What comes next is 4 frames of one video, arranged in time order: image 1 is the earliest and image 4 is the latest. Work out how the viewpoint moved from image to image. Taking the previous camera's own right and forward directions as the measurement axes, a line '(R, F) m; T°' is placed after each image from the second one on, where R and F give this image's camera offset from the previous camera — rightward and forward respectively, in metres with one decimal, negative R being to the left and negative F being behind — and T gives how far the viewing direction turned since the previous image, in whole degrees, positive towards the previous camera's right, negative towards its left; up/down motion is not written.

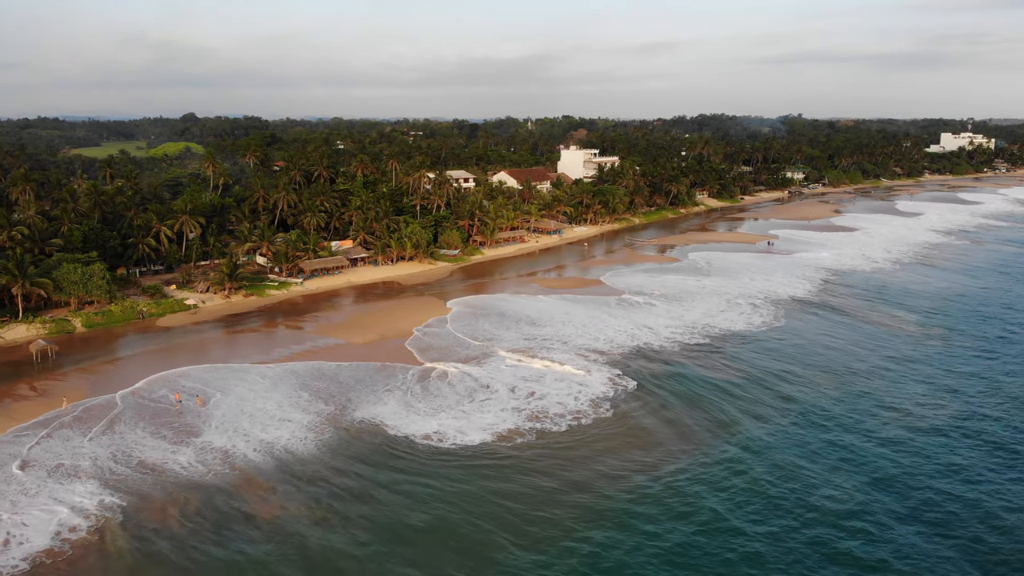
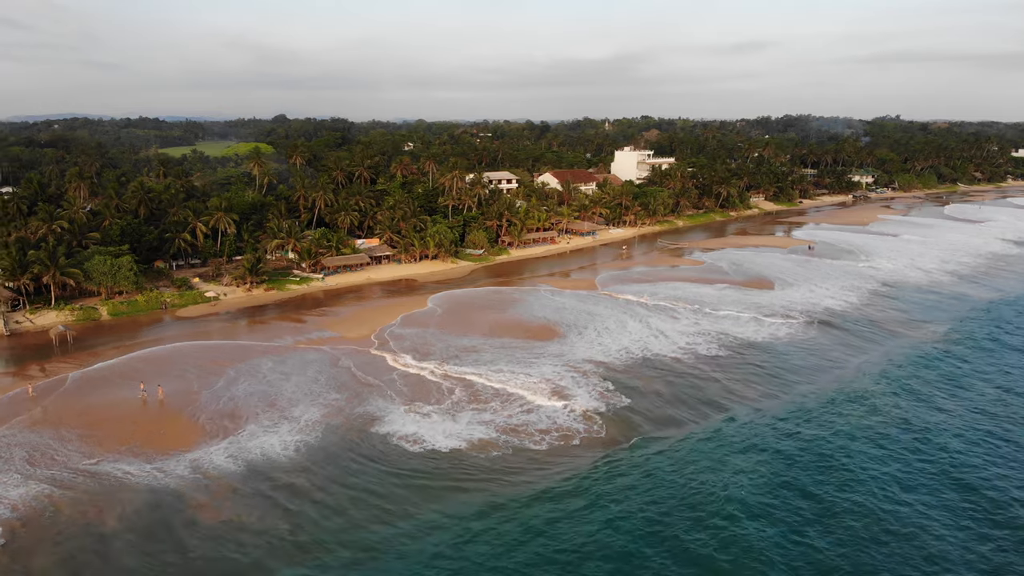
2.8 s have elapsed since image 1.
(+4.6, -0.6) m; -7°
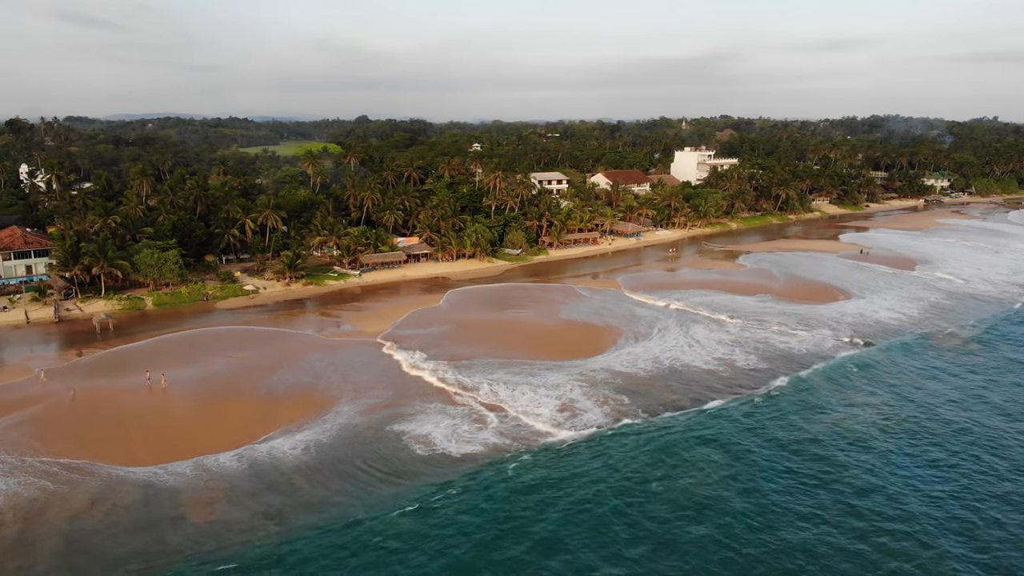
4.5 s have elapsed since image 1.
(+3.3, -0.5) m; -6°
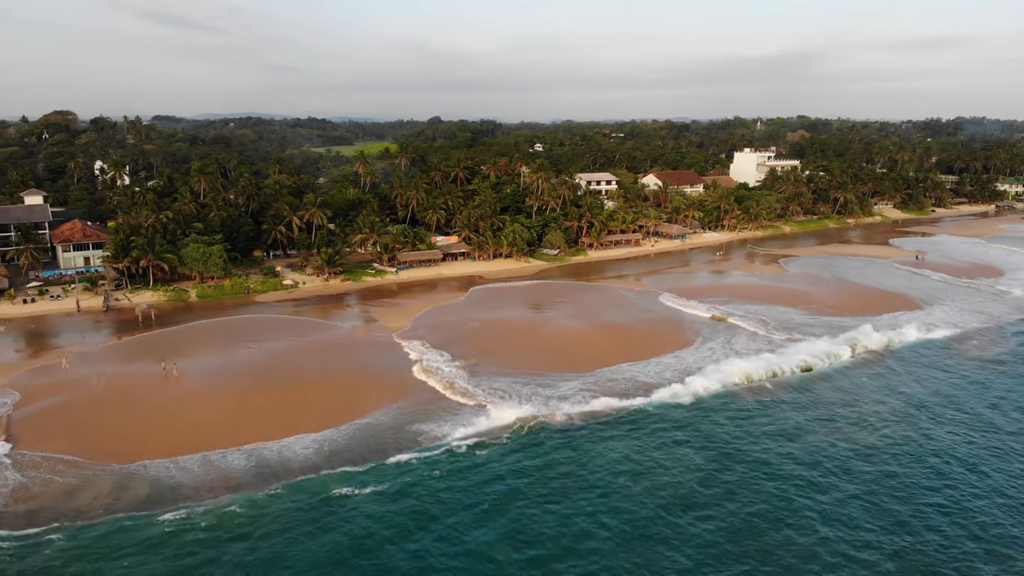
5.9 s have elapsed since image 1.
(+2.8, -0.4) m; -5°
